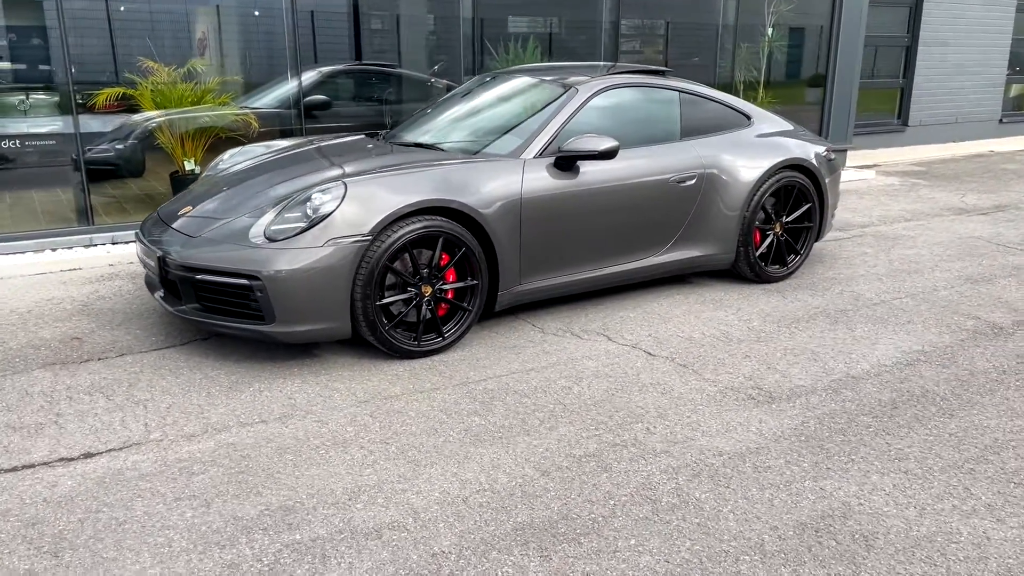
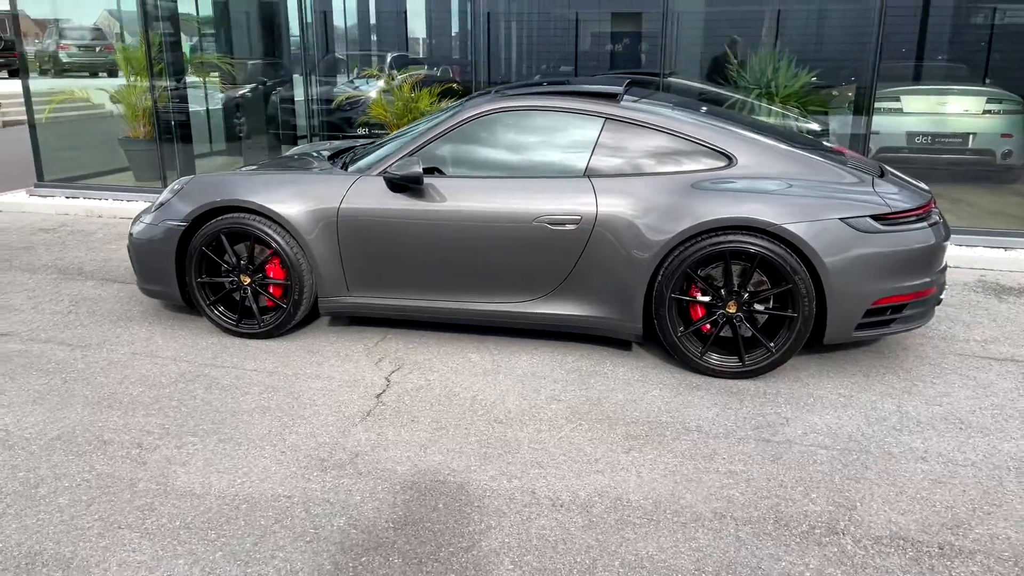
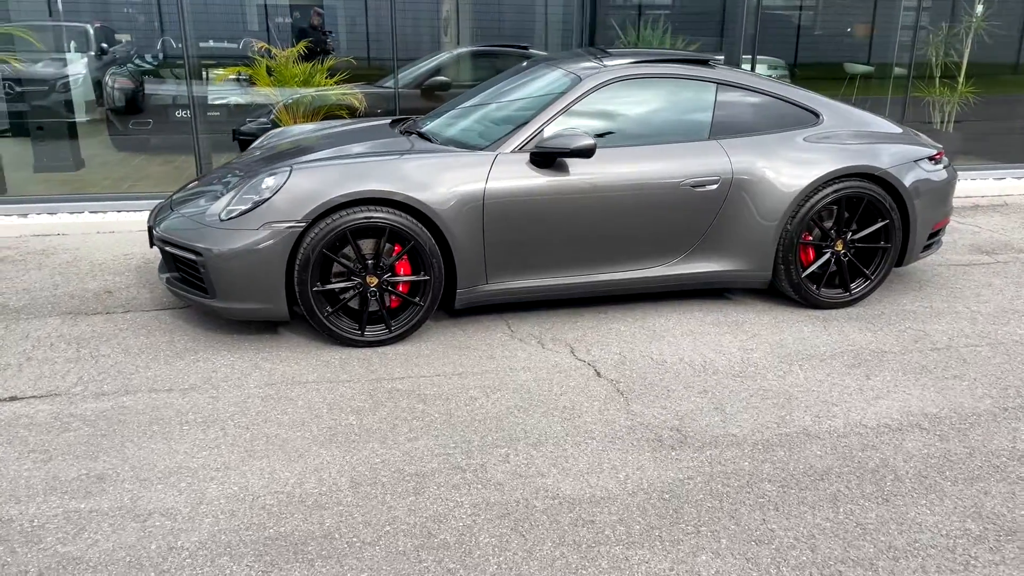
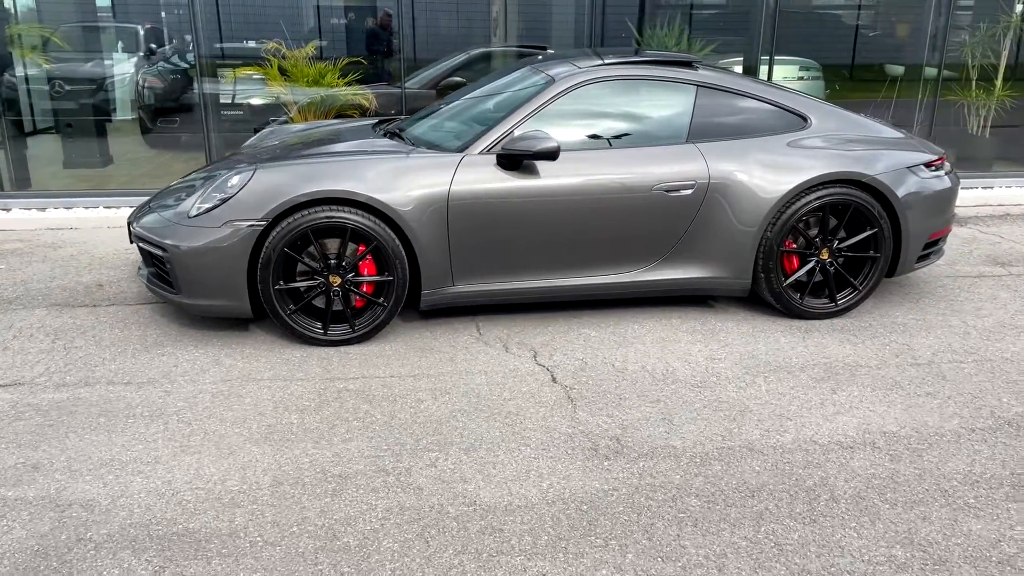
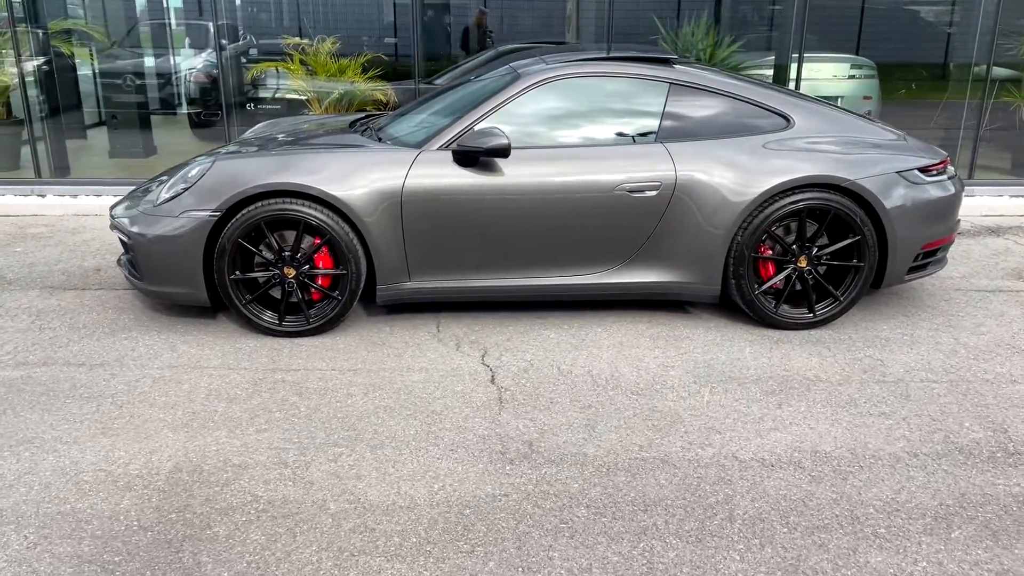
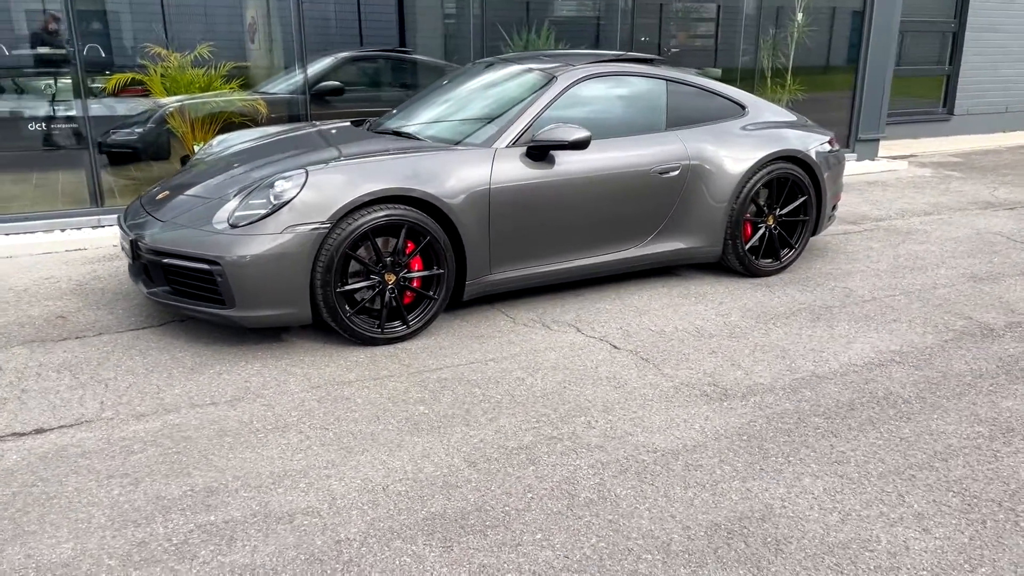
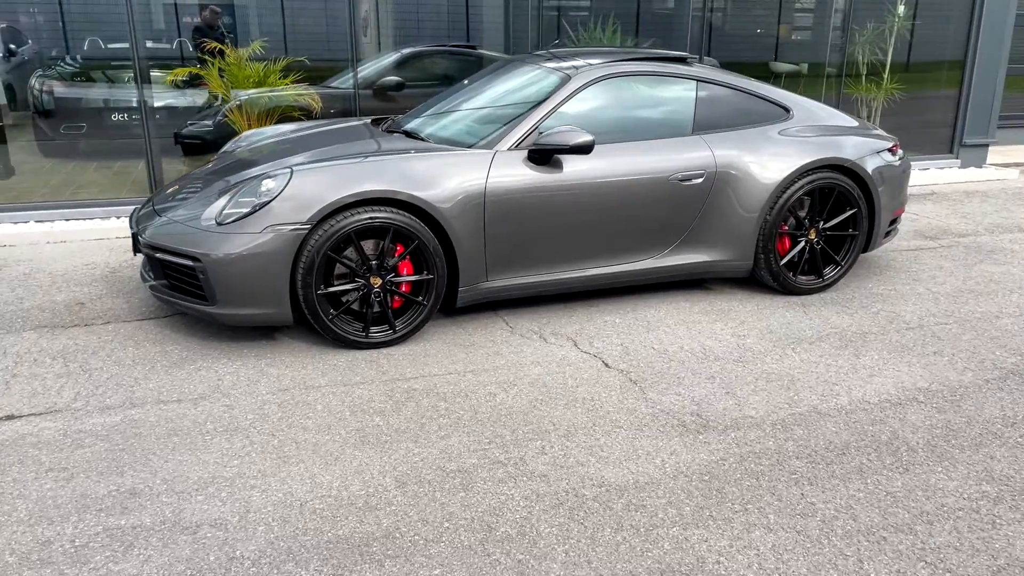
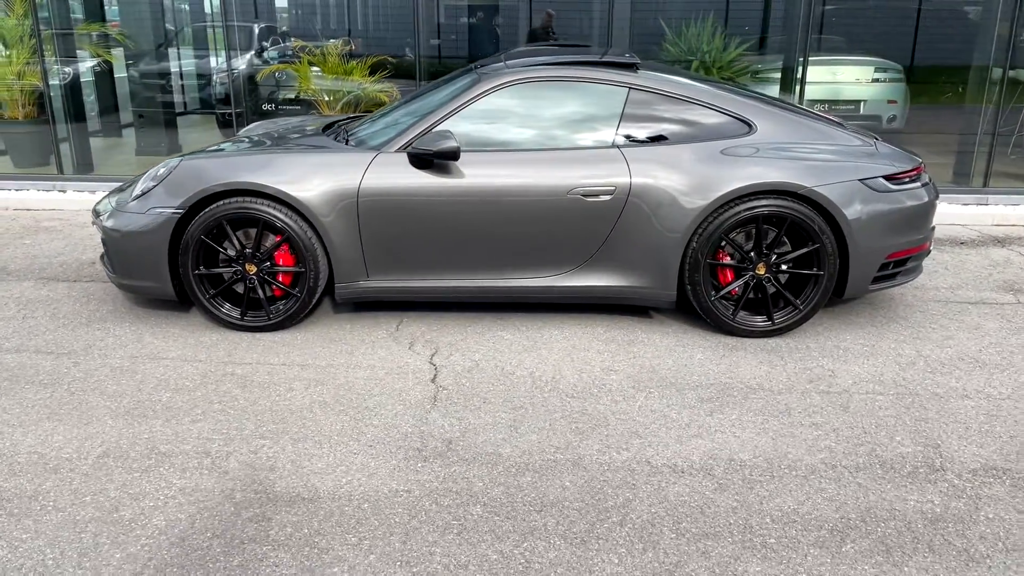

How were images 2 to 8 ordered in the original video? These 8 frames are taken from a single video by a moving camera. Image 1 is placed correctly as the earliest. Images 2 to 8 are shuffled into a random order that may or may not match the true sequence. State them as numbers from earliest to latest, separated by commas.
6, 7, 3, 4, 5, 8, 2
